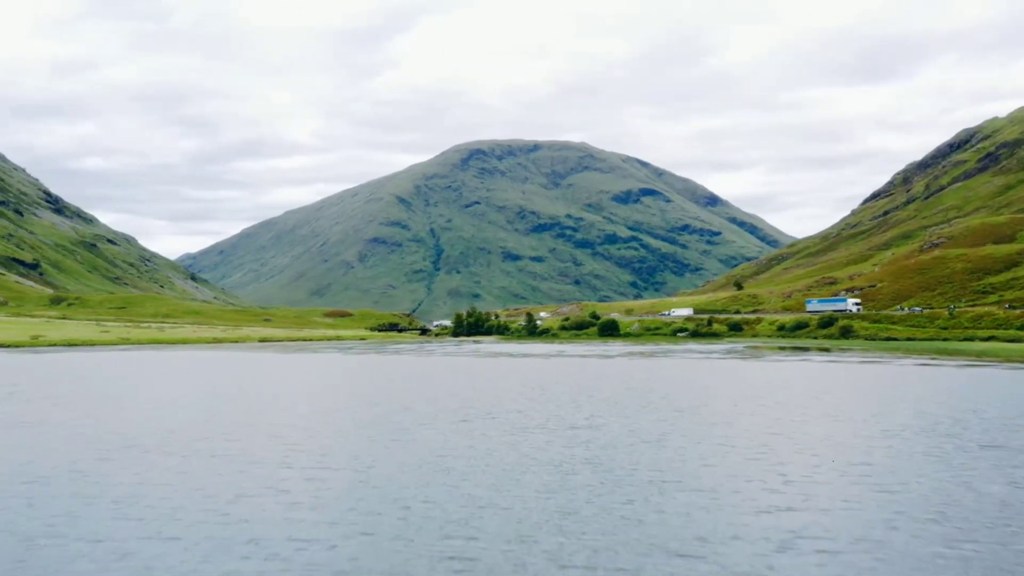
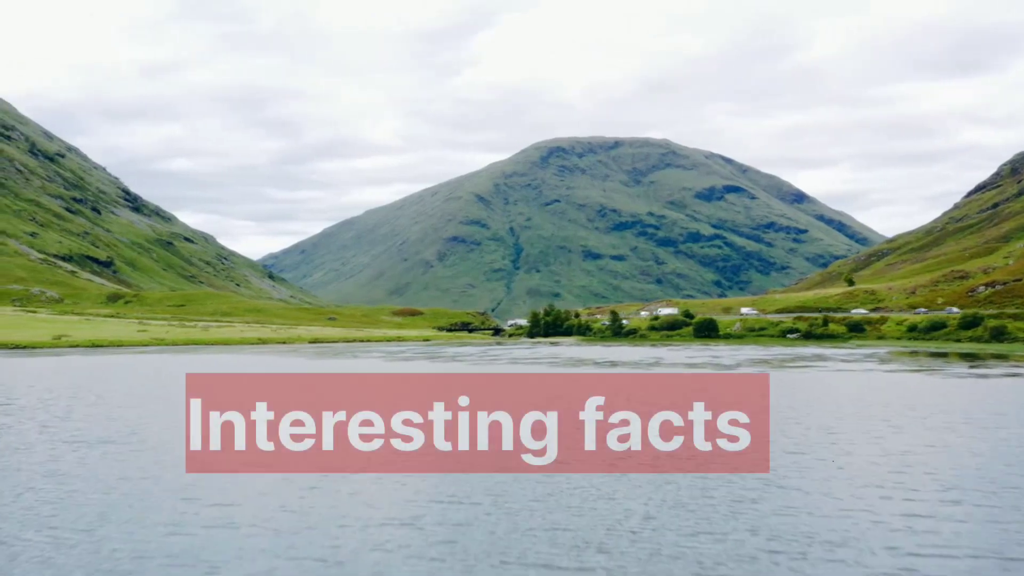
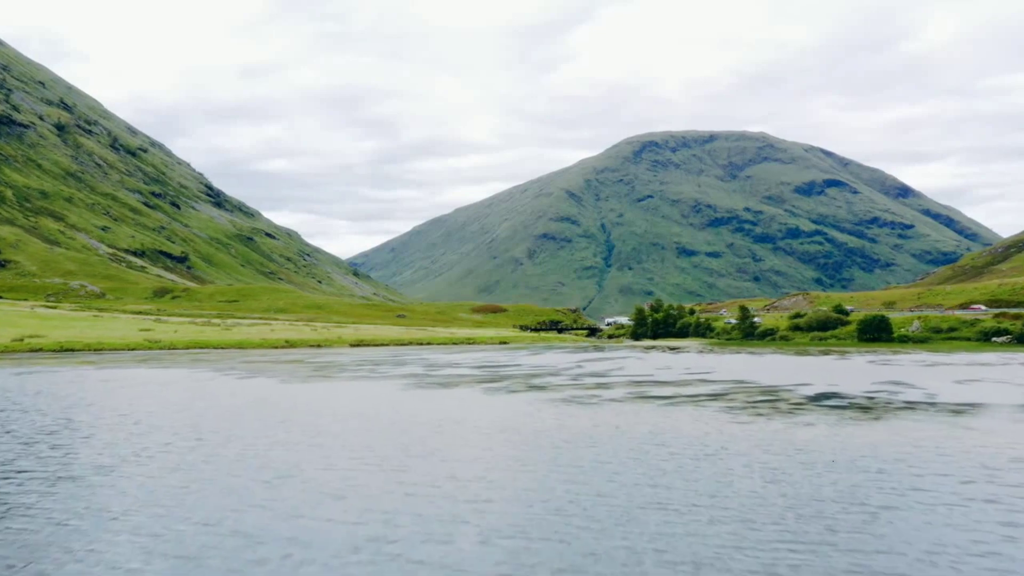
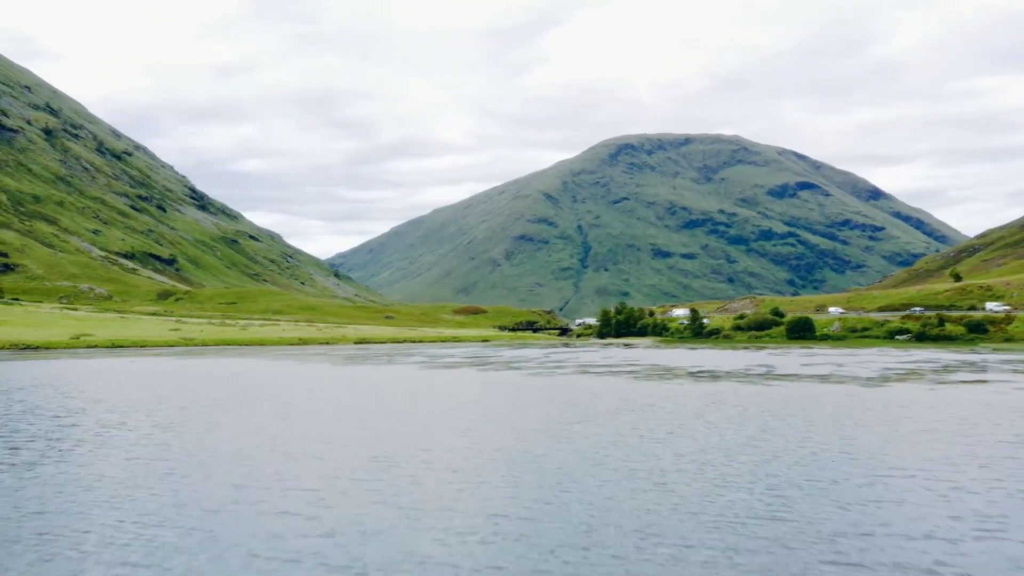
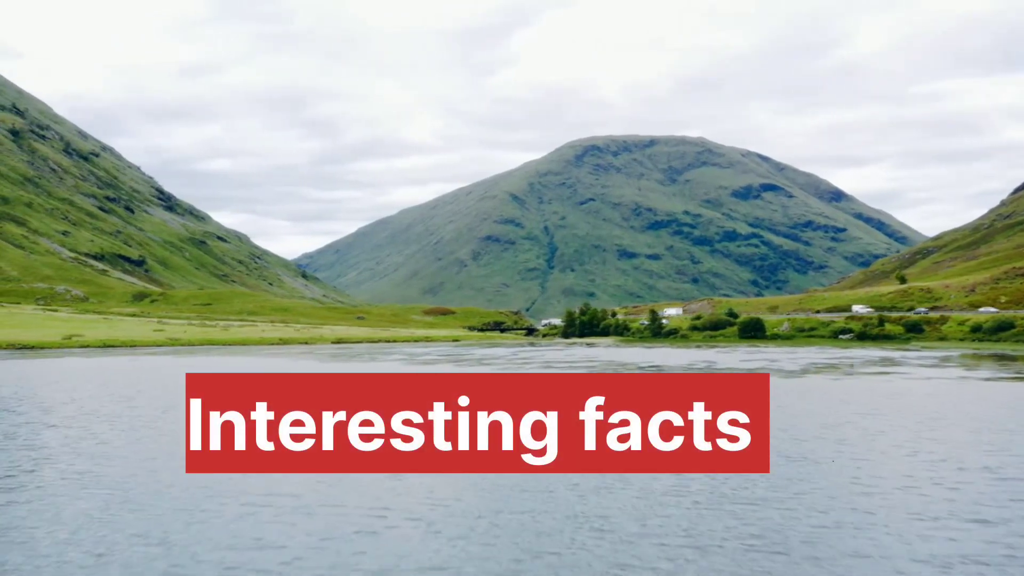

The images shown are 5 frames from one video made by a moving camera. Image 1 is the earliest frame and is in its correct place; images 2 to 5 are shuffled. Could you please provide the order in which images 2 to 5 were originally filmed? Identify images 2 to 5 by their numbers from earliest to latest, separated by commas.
2, 5, 4, 3
